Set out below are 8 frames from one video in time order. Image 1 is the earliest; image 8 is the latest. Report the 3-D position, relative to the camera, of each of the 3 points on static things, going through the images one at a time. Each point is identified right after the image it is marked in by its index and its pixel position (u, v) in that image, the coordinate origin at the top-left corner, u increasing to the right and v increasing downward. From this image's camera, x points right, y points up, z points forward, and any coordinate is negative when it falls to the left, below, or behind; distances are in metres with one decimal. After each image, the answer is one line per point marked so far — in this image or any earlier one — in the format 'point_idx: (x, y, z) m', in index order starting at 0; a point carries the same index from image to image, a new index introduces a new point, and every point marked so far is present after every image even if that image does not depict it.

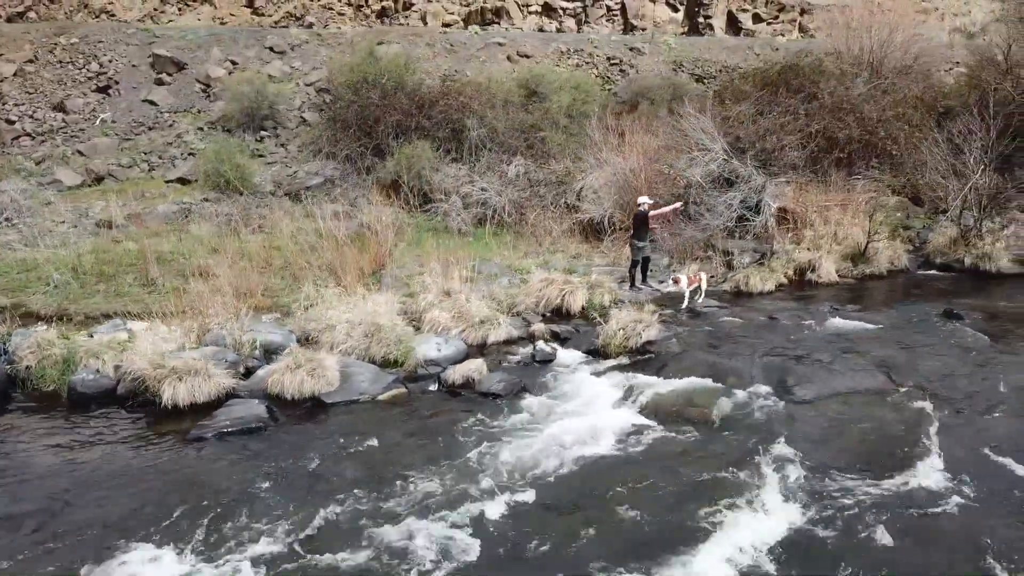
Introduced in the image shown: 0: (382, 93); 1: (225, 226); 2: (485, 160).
0: (-3.0, +4.5, +18.9) m
1: (-5.3, +1.2, +14.9) m
2: (-0.6, +2.8, +17.5) m
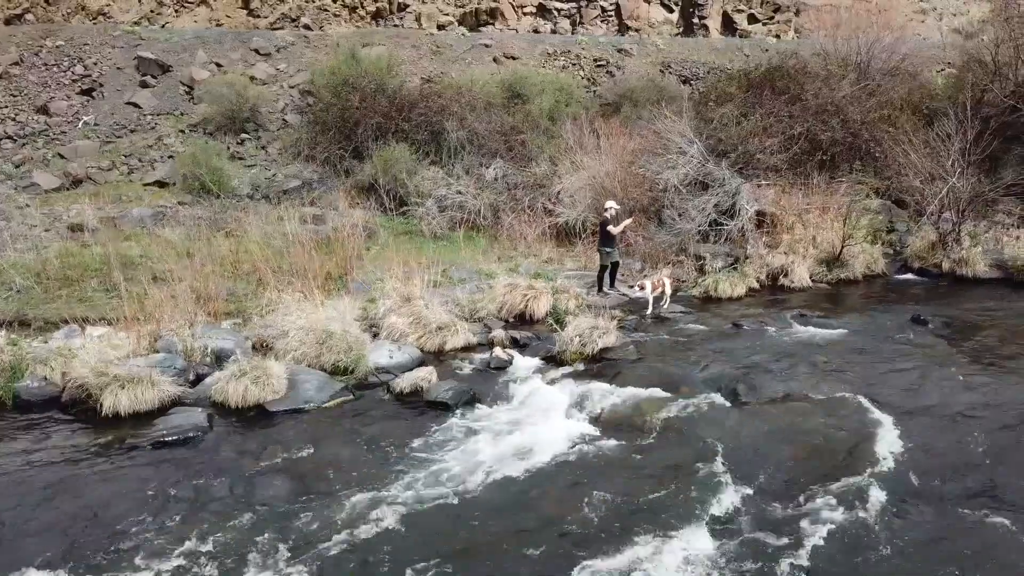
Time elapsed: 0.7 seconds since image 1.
0: (-3.5, +4.5, +18.8) m
1: (-5.7, +1.1, +14.9) m
2: (-1.0, +2.7, +17.4) m
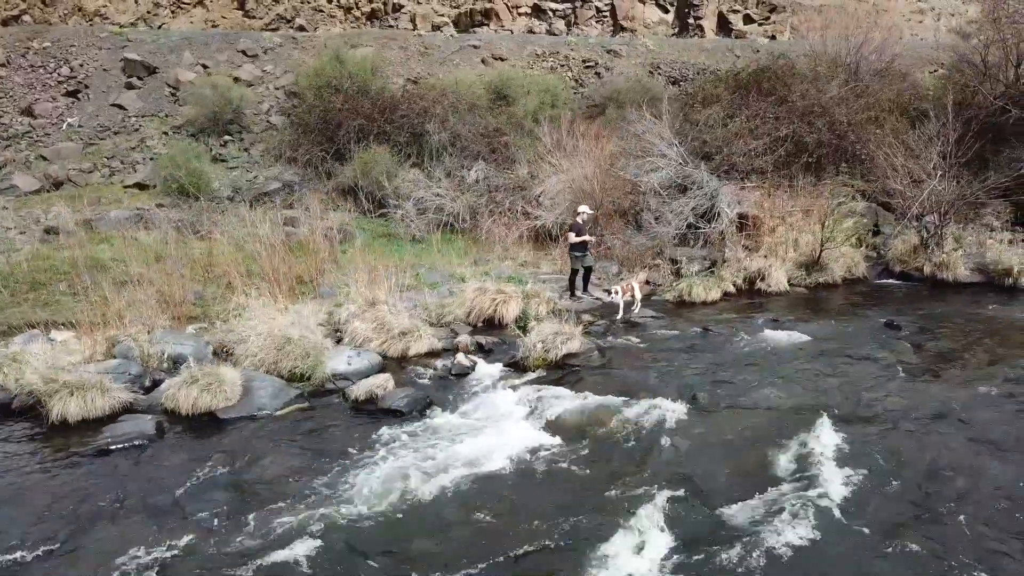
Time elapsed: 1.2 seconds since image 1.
0: (-3.8, +4.4, +18.7) m
1: (-6.2, +1.0, +14.8) m
2: (-1.4, +2.6, +17.3) m
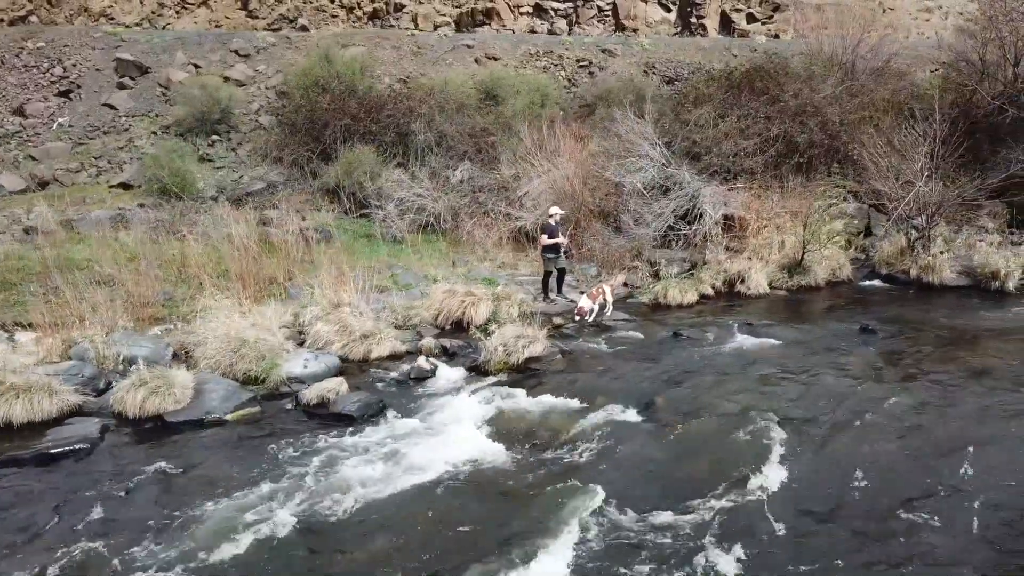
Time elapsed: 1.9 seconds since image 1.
0: (-4.1, +4.4, +18.6) m
1: (-6.5, +1.0, +14.7) m
2: (-1.7, +2.6, +17.2) m
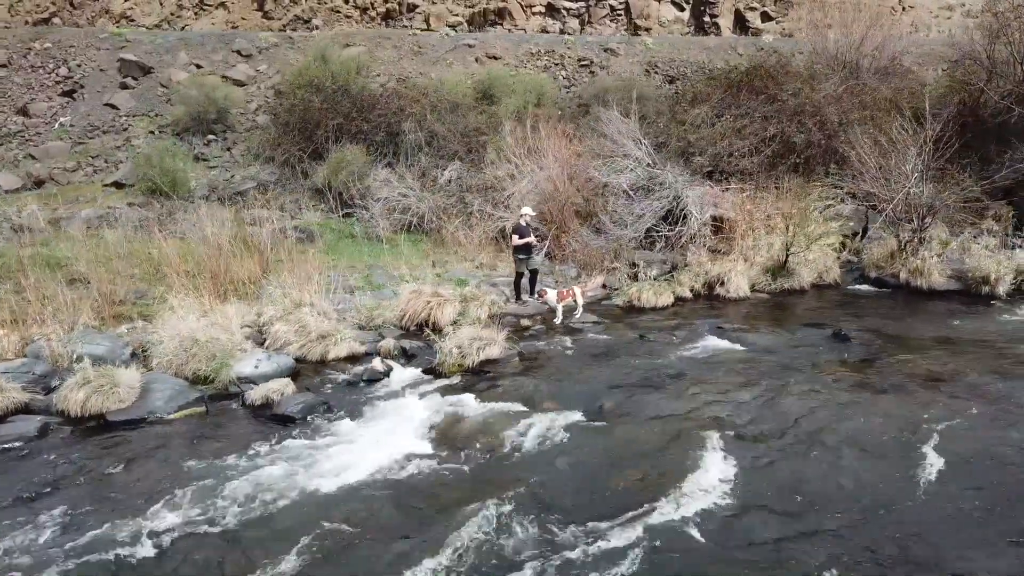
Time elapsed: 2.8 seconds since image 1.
0: (-4.3, +4.4, +18.6) m
1: (-6.8, +1.1, +14.8) m
2: (-2.0, +2.6, +17.1) m
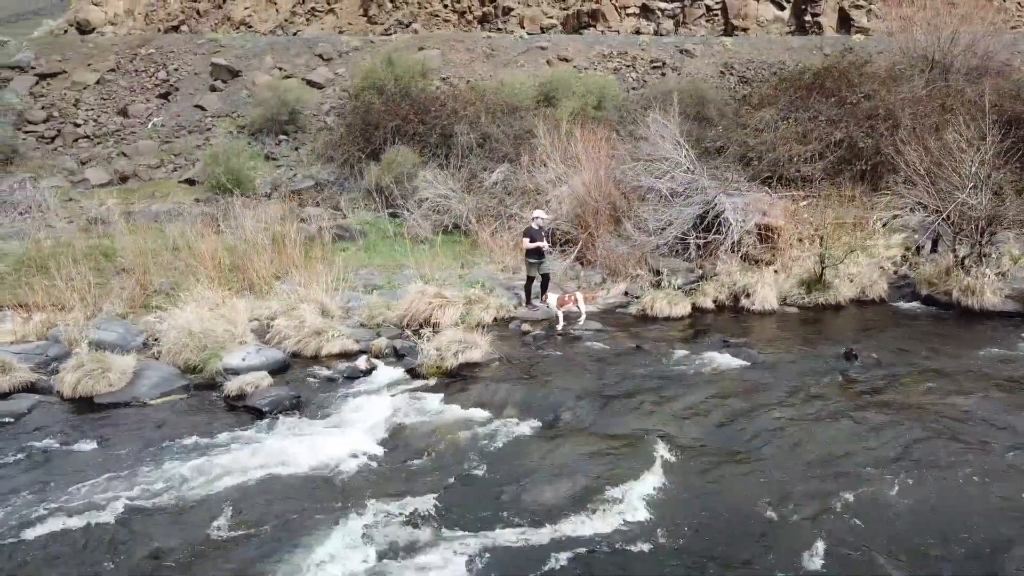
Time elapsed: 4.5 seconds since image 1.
0: (-2.9, +4.5, +19.1) m
1: (-6.1, +1.2, +15.7) m
2: (-0.9, +2.6, +17.2) m
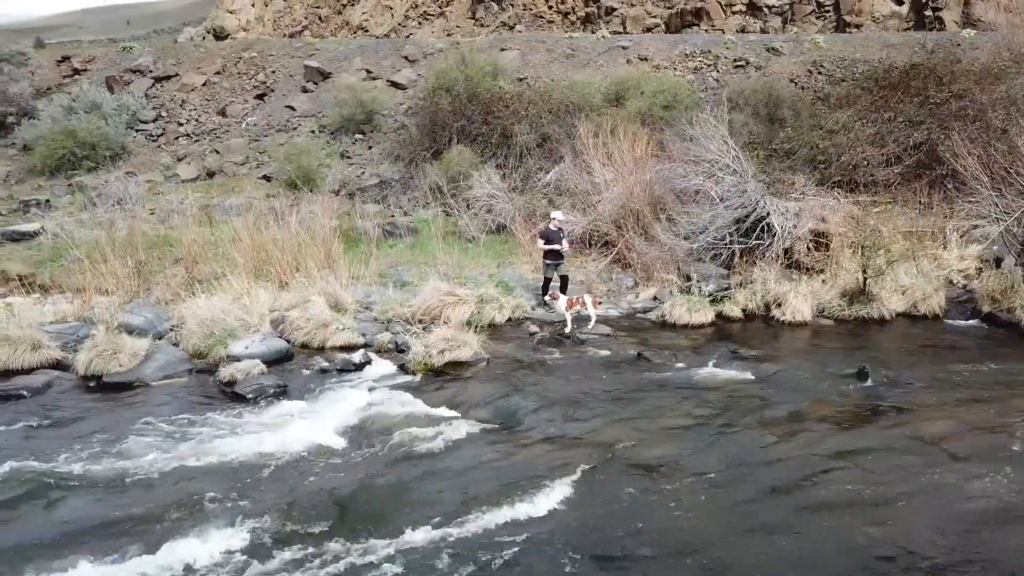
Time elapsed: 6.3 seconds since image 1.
0: (-1.4, +4.5, +19.3) m
1: (-5.2, +1.4, +16.4) m
2: (+0.3, +2.6, +17.2) m
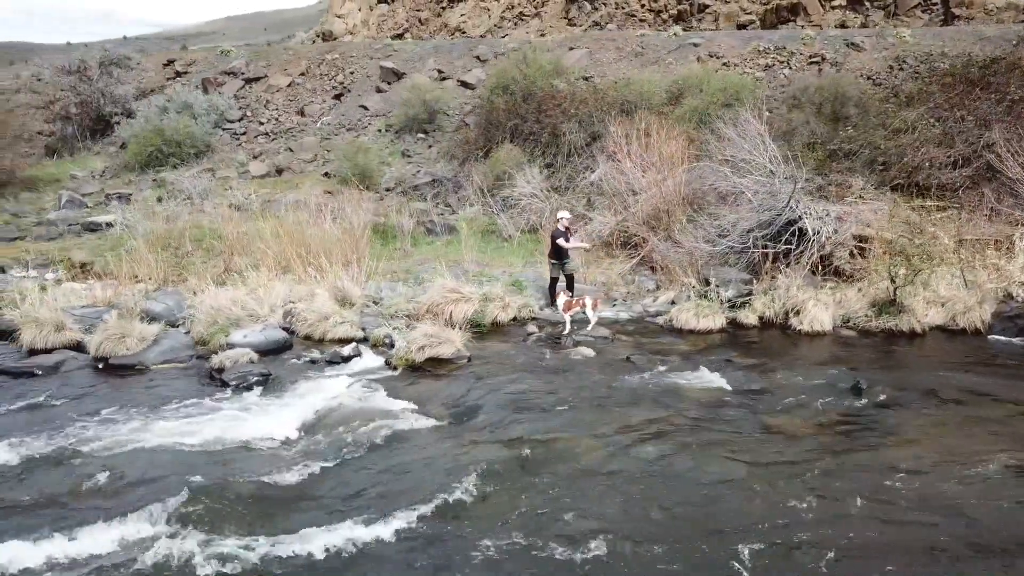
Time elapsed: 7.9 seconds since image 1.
0: (0.0, +4.5, +19.3) m
1: (-4.3, +1.5, +17.0) m
2: (+1.2, +2.6, +17.0) m
